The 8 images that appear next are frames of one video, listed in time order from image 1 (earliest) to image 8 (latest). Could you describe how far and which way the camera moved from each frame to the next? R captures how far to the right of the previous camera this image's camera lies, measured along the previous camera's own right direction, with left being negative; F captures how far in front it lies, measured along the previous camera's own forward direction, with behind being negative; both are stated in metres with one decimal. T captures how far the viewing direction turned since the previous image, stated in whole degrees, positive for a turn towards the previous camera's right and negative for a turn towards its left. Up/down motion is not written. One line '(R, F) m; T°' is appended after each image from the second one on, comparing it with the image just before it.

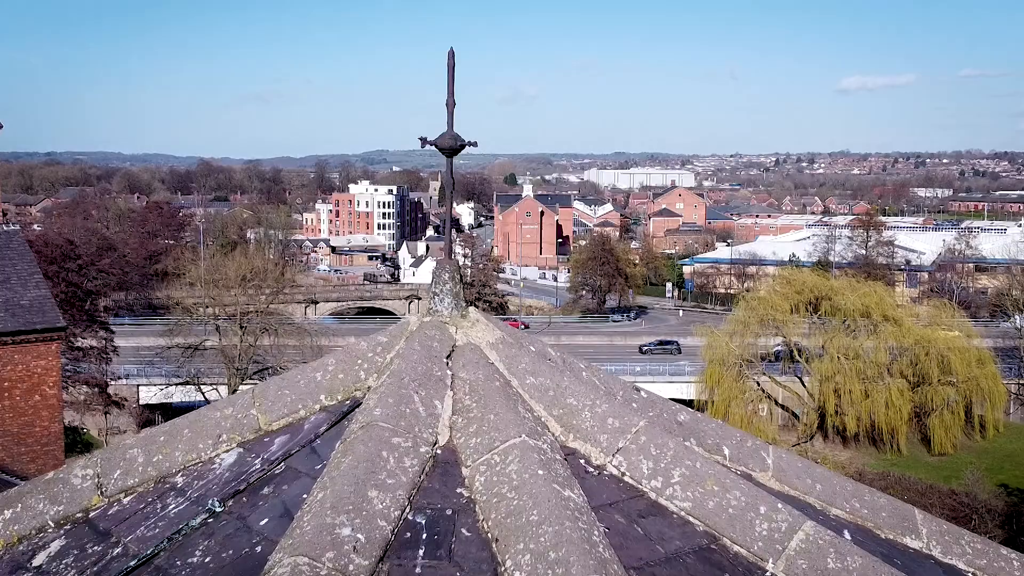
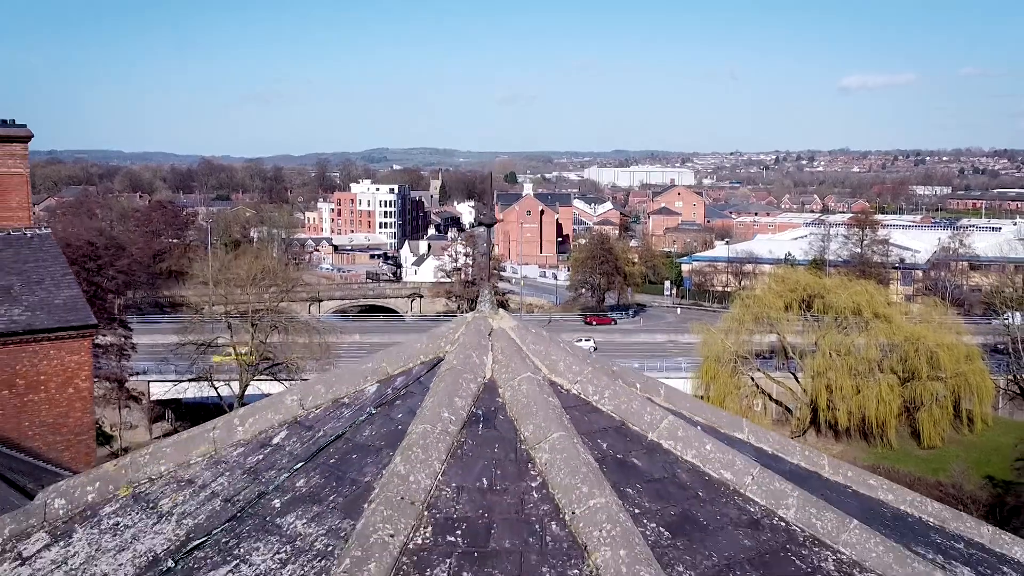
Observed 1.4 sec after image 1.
(0.0, -0.8) m; 0°
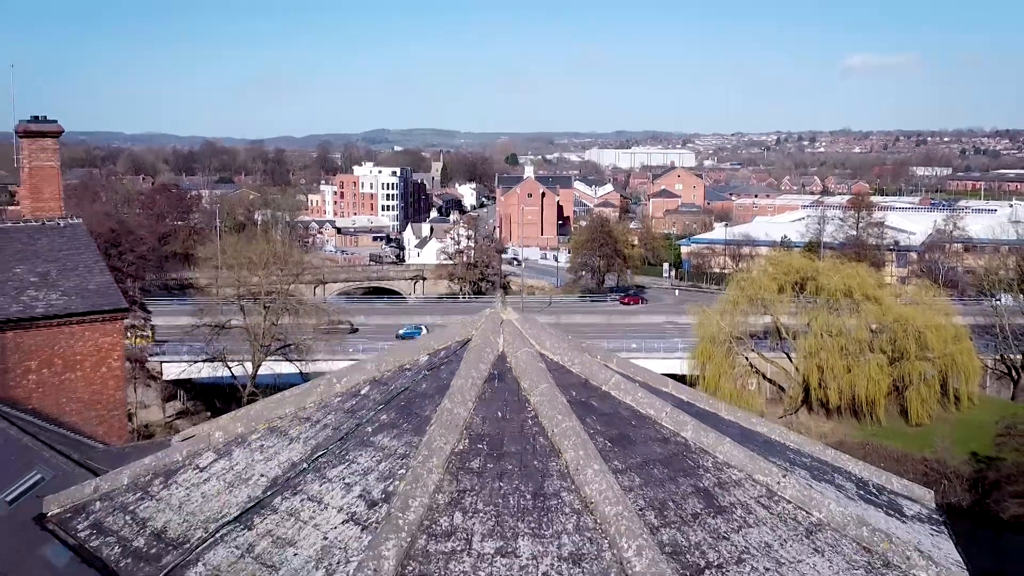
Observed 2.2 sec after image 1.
(0.0, -0.9) m; 0°
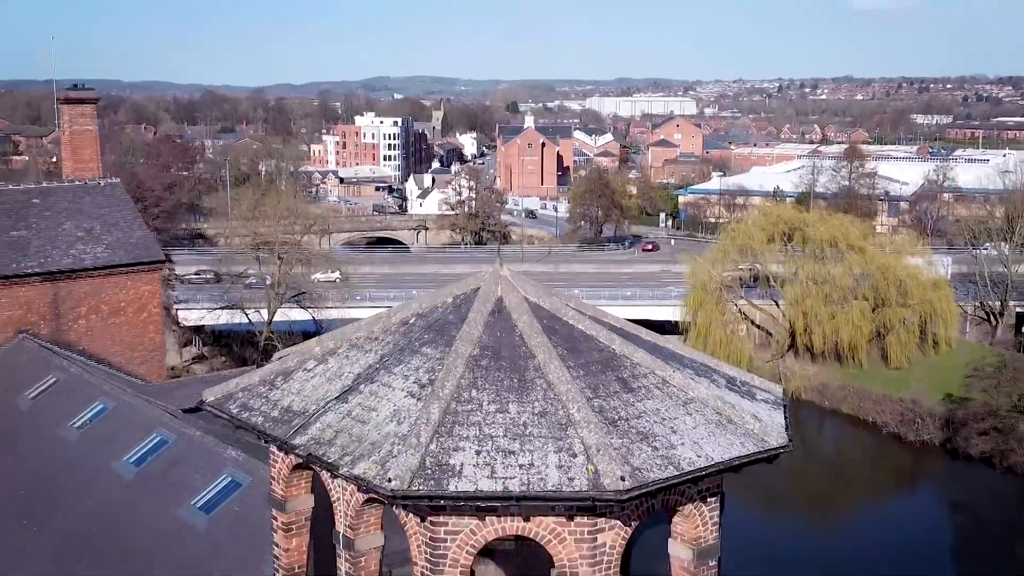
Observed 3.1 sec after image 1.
(0.0, -1.3) m; 0°
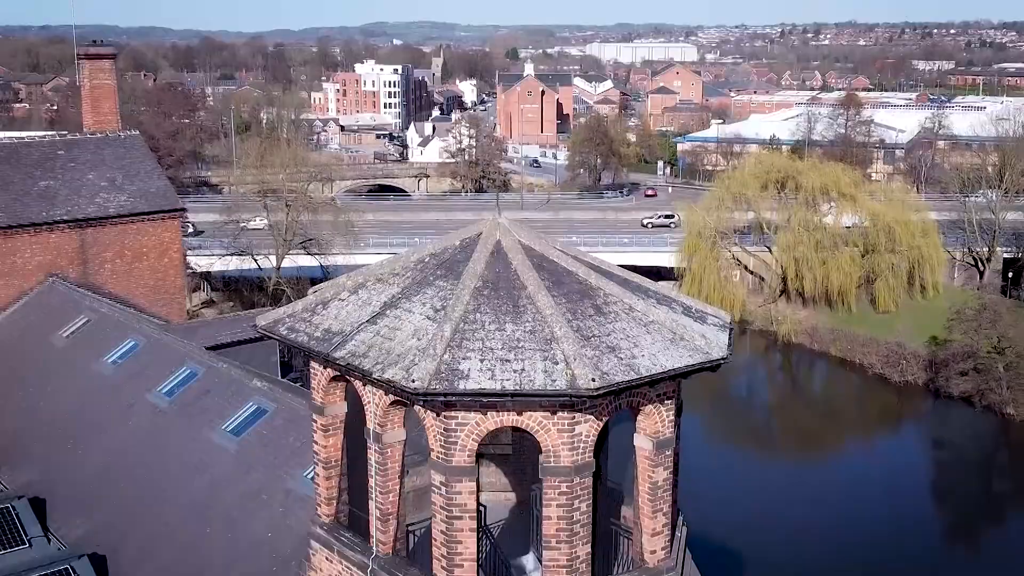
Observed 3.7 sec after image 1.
(0.0, -0.9) m; 0°
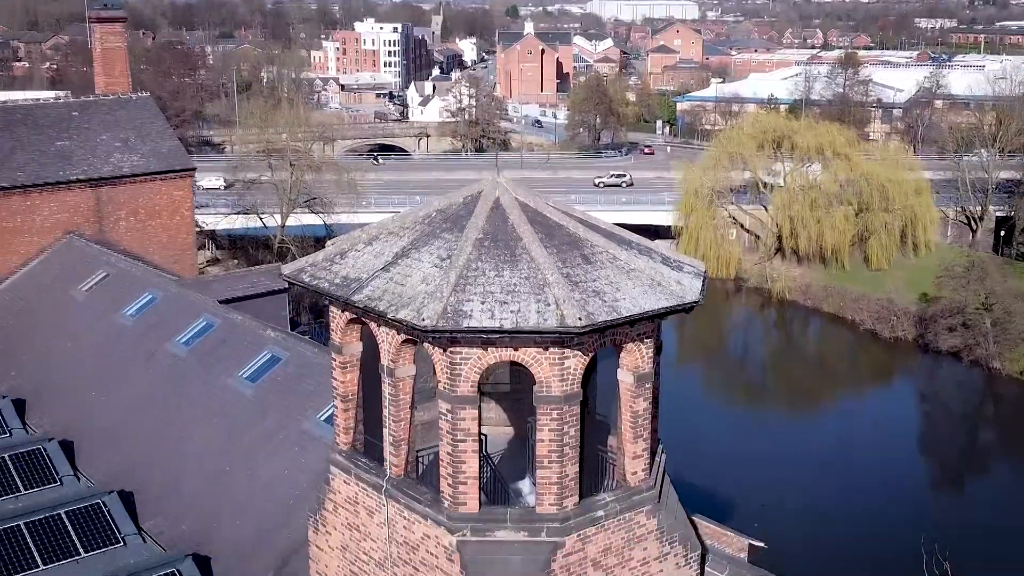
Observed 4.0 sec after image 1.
(0.0, -0.6) m; 0°
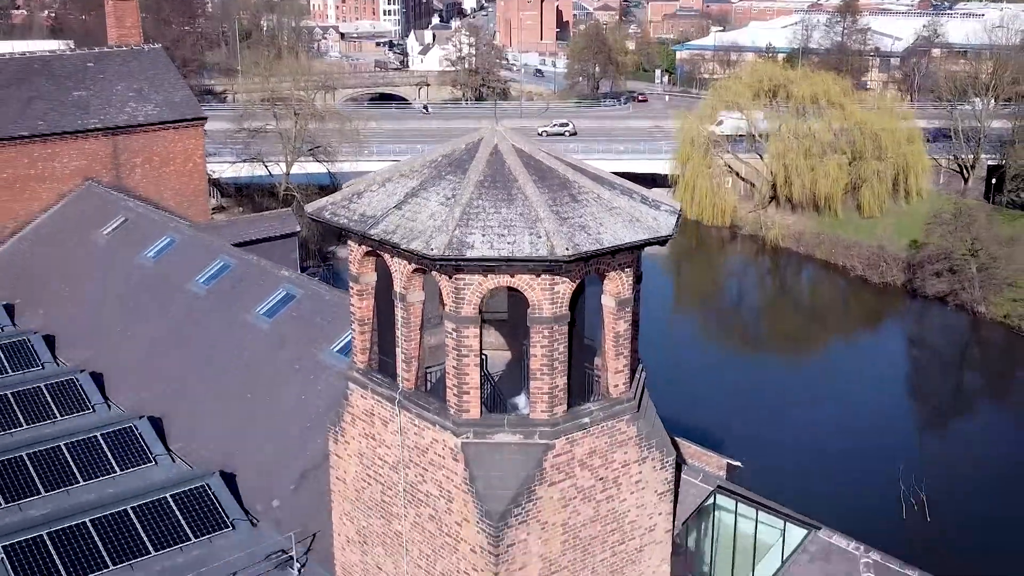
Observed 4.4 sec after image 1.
(0.0, -0.7) m; 0°
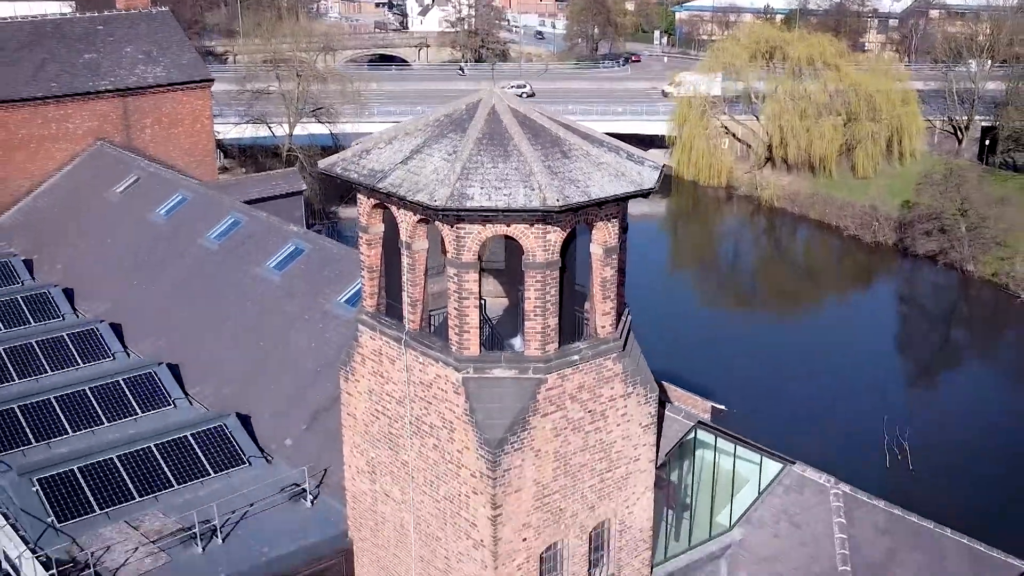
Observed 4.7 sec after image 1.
(0.0, -0.5) m; 0°
